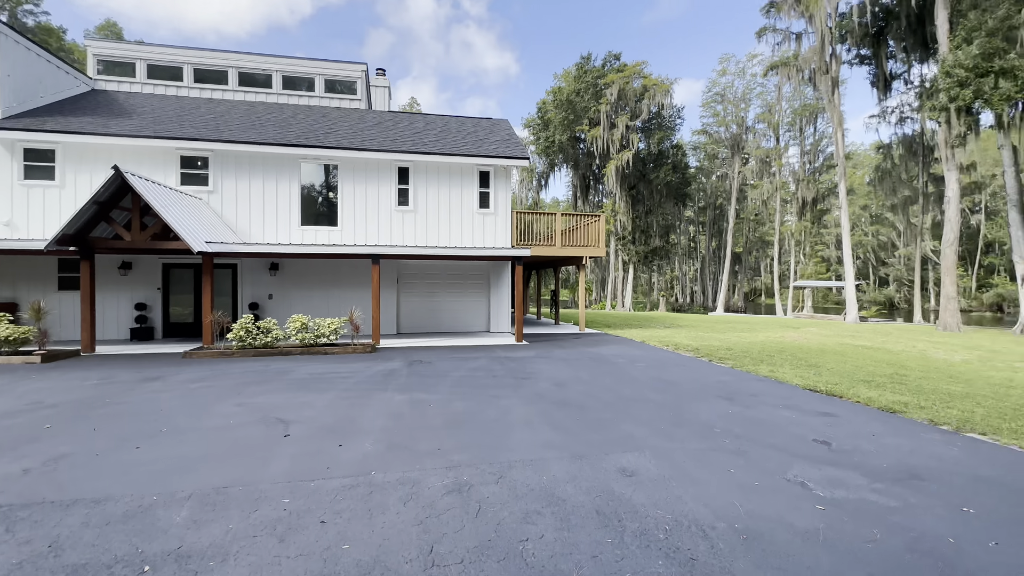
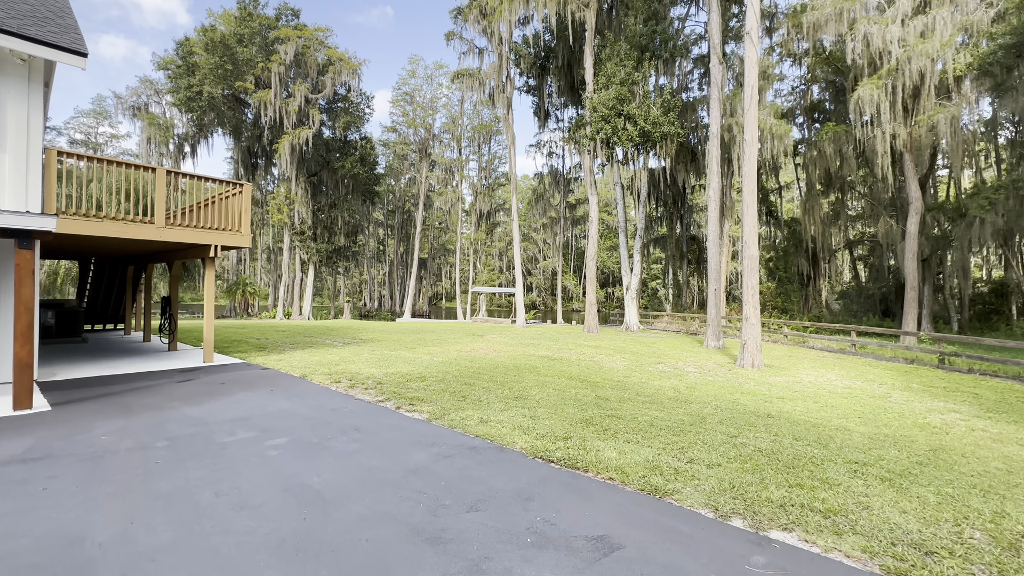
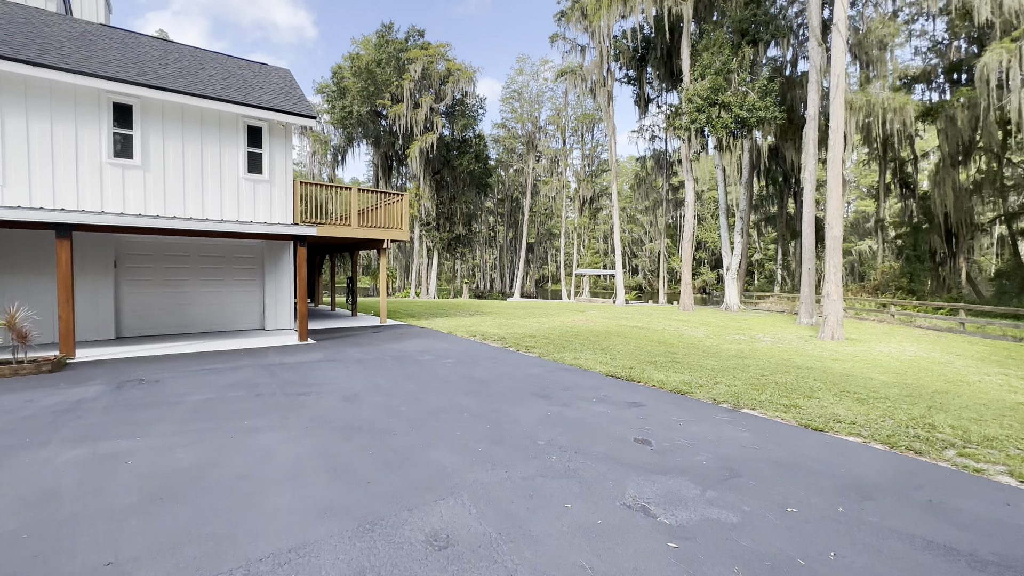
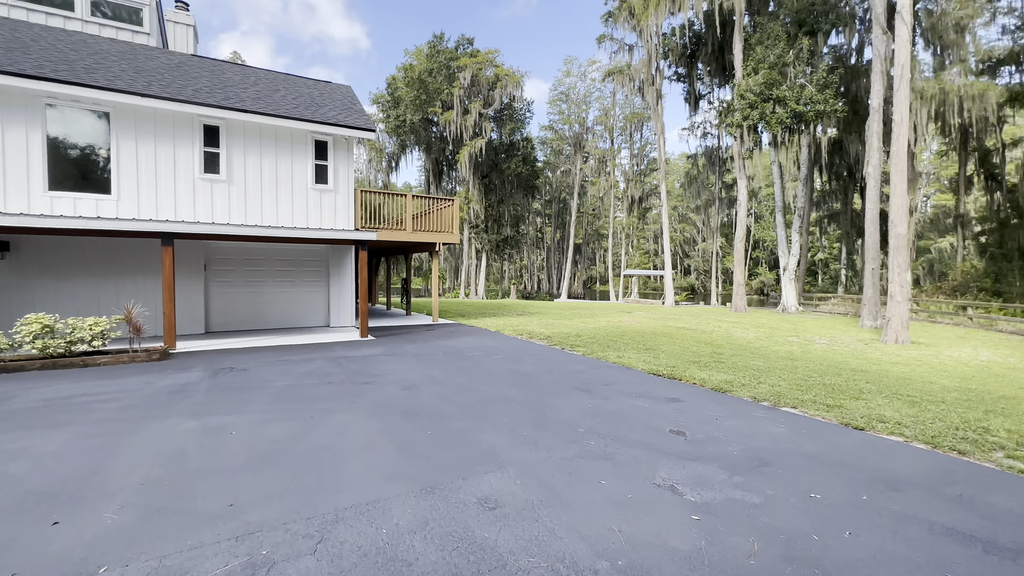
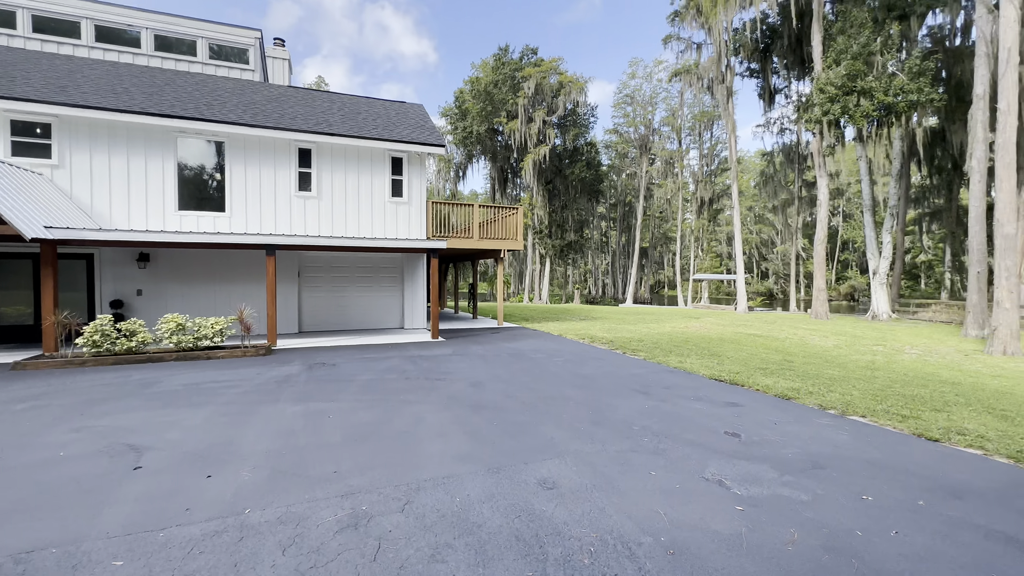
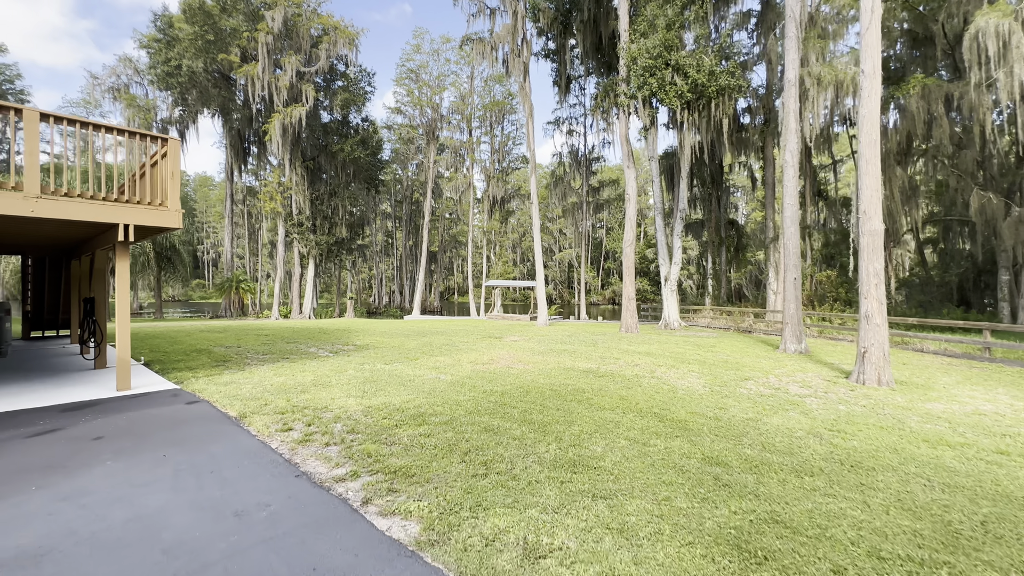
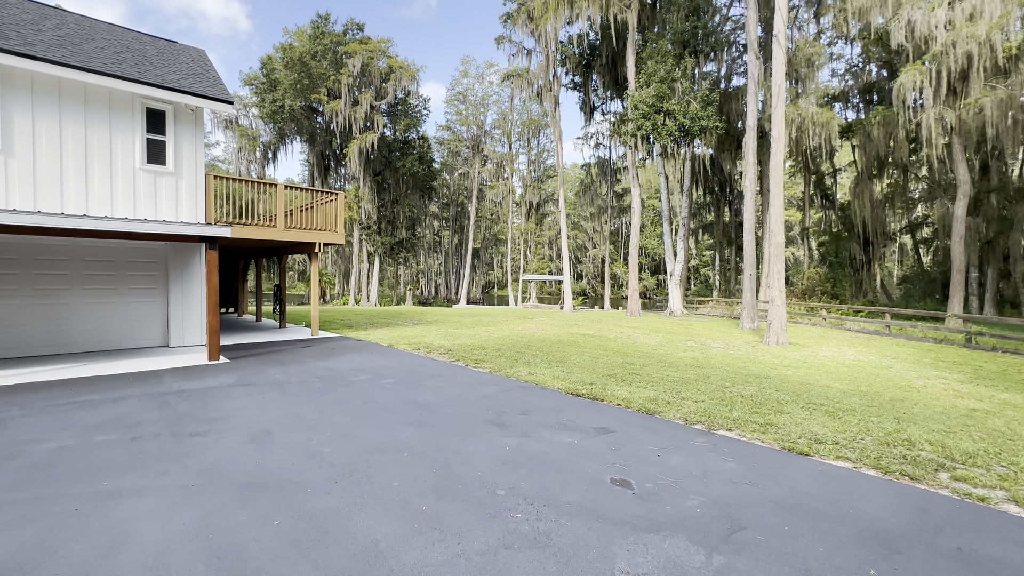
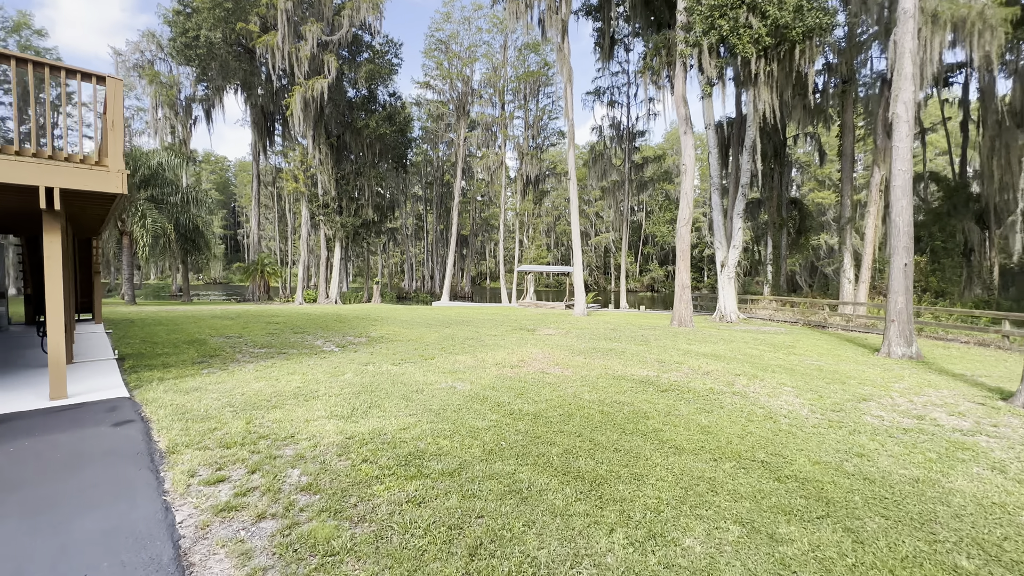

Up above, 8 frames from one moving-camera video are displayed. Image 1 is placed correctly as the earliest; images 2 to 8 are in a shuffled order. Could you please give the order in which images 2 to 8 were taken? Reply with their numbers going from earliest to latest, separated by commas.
5, 4, 3, 7, 2, 6, 8
